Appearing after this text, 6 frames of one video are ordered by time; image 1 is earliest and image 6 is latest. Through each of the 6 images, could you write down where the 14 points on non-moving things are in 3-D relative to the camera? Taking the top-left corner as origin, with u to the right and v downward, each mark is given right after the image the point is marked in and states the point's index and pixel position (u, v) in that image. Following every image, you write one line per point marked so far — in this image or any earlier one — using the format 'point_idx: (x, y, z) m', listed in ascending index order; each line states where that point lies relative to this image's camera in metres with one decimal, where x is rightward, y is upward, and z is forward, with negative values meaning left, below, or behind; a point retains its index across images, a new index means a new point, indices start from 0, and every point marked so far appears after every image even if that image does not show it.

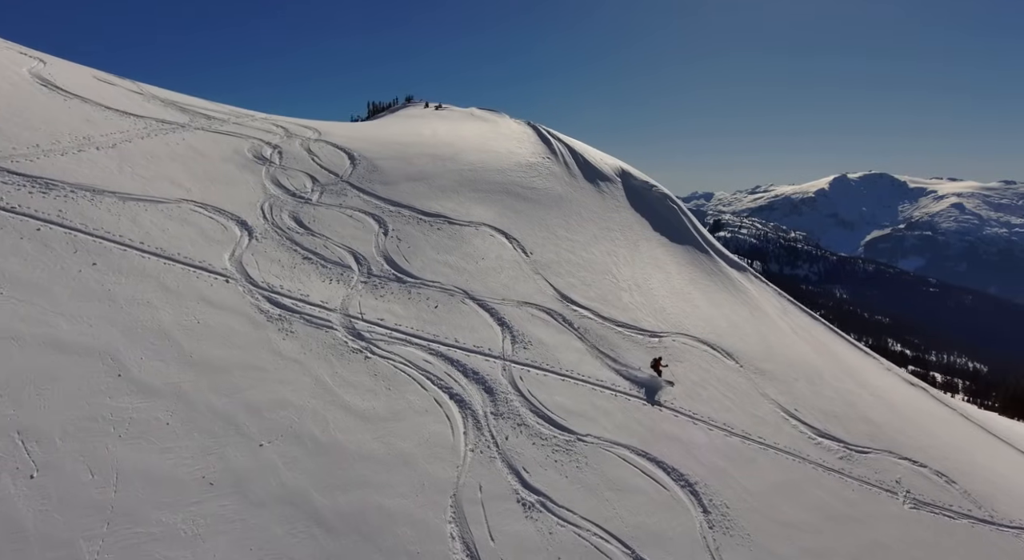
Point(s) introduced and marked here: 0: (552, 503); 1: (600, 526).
0: (+1.4, -8.0, +19.5) m
1: (+3.1, -8.8, +19.3) m
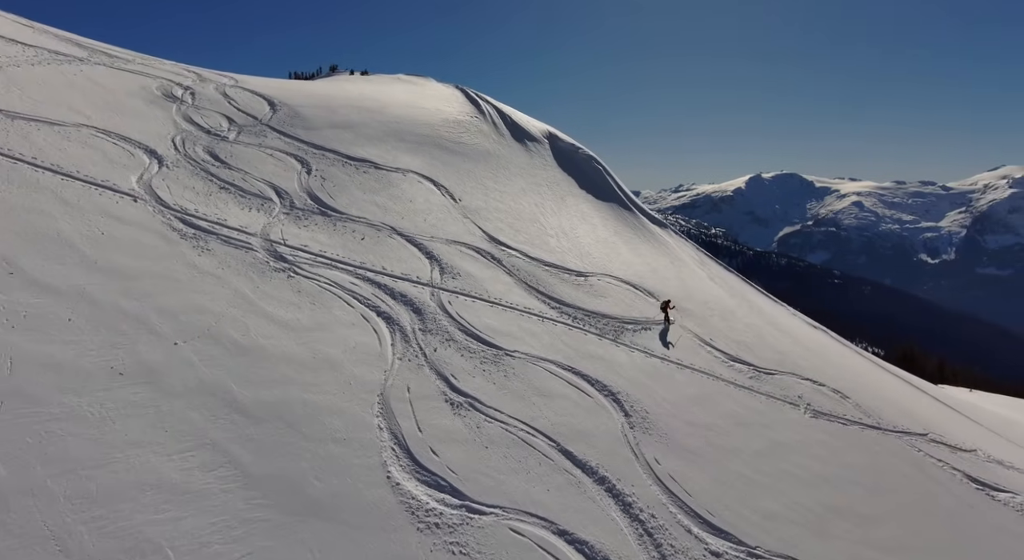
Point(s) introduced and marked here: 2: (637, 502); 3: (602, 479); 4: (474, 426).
0: (-1.2, -4.6, +20.0) m
1: (+0.5, -5.3, +20.0) m
2: (+4.3, -7.7, +18.7) m
3: (+3.2, -7.1, +19.1) m
4: (-1.3, -5.1, +18.9) m
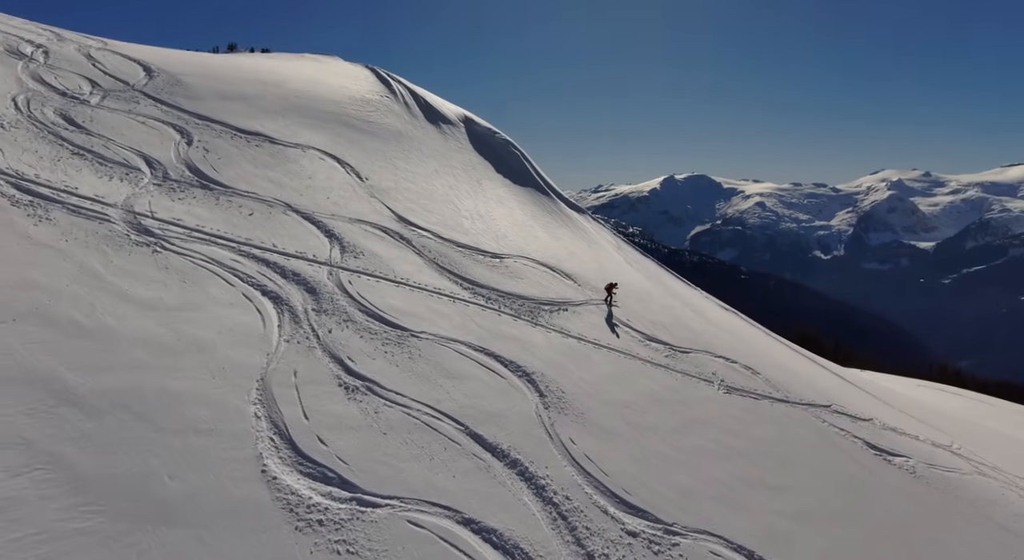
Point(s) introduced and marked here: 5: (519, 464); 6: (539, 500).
0: (-4.5, -3.6, +18.1) m
1: (-2.7, -4.3, +18.3) m
2: (+1.2, -6.7, +17.6) m
3: (+0.1, -6.0, +17.8) m
4: (-4.4, -4.1, +17.0) m
5: (+0.2, -6.1, +17.8) m
6: (+0.8, -6.9, +16.9) m
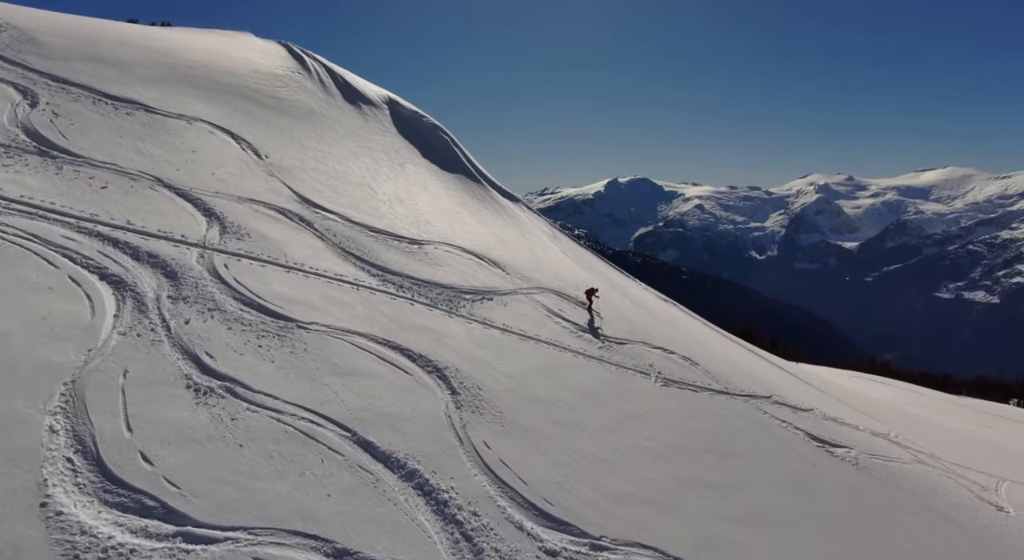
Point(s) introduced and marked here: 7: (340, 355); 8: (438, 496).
0: (-7.3, -2.9, +14.7) m
1: (-5.6, -3.7, +15.1) m
2: (-1.6, -6.0, +14.7) m
3: (-2.8, -5.3, +14.9) m
4: (-7.2, -3.5, +13.6) m
5: (-2.6, -5.4, +14.9) m
6: (-1.9, -6.2, +14.0) m
7: (-5.7, -2.5, +17.8) m
8: (-2.0, -5.8, +14.6) m
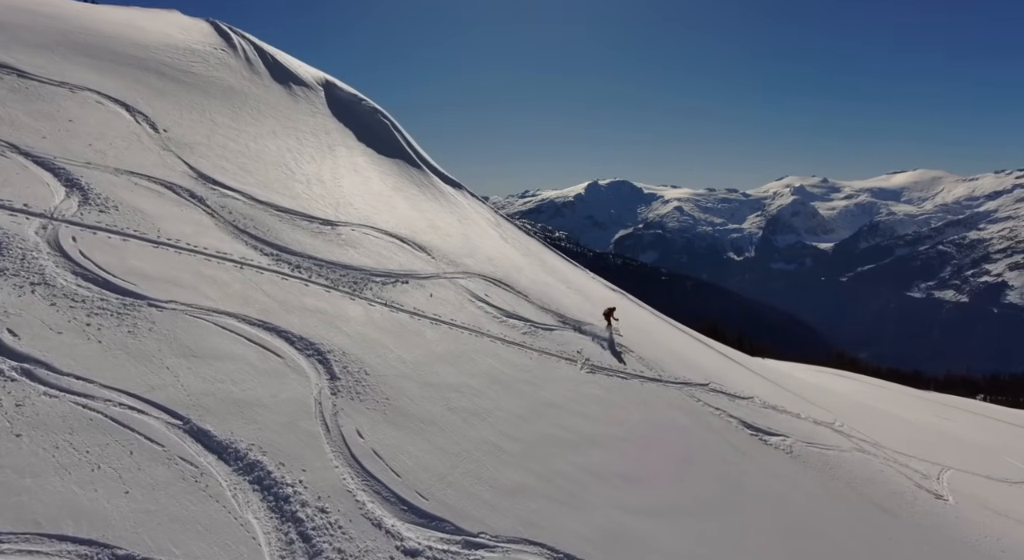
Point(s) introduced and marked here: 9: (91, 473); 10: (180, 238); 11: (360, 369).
0: (-10.8, -2.1, +12.5) m
1: (-9.1, -2.8, +13.0) m
2: (-5.0, -5.1, +12.7) m
3: (-6.2, -4.4, +12.8) m
4: (-10.6, -2.6, +11.5) m
5: (-6.0, -4.5, +12.9) m
6: (-5.3, -5.3, +12.0) m
7: (-9.2, -1.6, +15.7) m
8: (-5.4, -4.9, +12.6) m
9: (-8.5, -3.9, +11.0) m
10: (-12.2, +1.5, +19.9) m
11: (-5.0, -2.9, +17.9) m
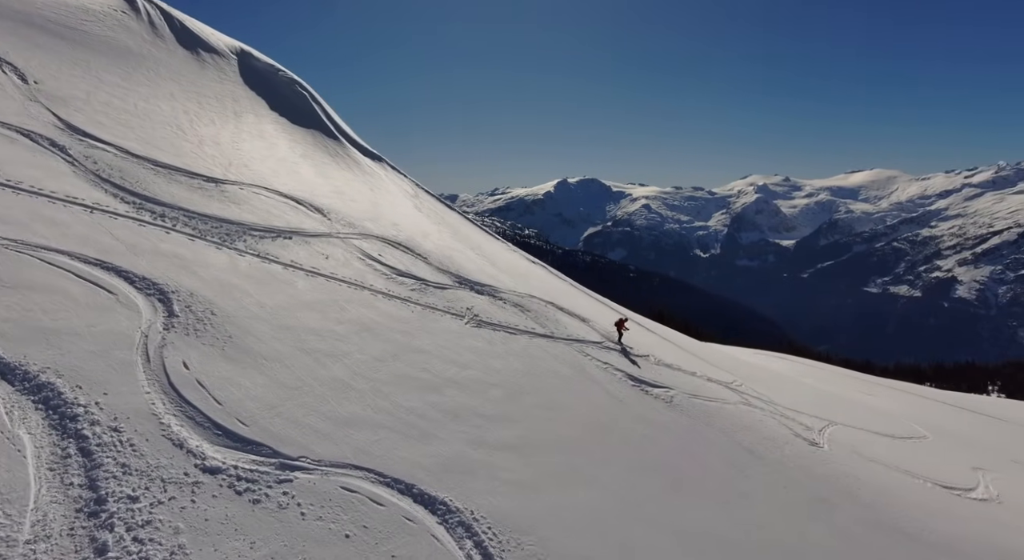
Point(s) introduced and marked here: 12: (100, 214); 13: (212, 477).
0: (-15.4, -0.1, +11.8) m
1: (-13.7, -0.8, +12.4) m
2: (-9.6, -3.1, +12.3) m
3: (-10.8, -2.4, +12.4) m
4: (-15.1, -0.7, +10.7) m
5: (-10.6, -2.5, +12.4) m
6: (-9.9, -3.3, +11.6) m
7: (-14.0, +0.4, +15.1) m
8: (-10.0, -2.9, +12.1) m
9: (-13.0, -1.9, +10.4) m
10: (-17.2, +3.5, +19.1) m
11: (-9.9, -0.9, +17.5) m
12: (-14.8, +2.4, +19.5) m
13: (-6.8, -4.5, +12.4) m
